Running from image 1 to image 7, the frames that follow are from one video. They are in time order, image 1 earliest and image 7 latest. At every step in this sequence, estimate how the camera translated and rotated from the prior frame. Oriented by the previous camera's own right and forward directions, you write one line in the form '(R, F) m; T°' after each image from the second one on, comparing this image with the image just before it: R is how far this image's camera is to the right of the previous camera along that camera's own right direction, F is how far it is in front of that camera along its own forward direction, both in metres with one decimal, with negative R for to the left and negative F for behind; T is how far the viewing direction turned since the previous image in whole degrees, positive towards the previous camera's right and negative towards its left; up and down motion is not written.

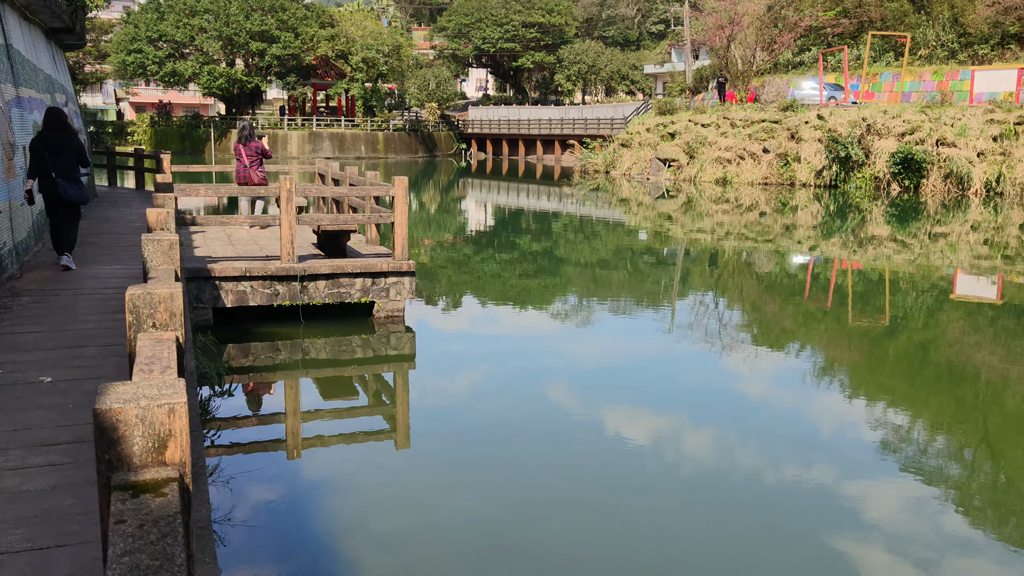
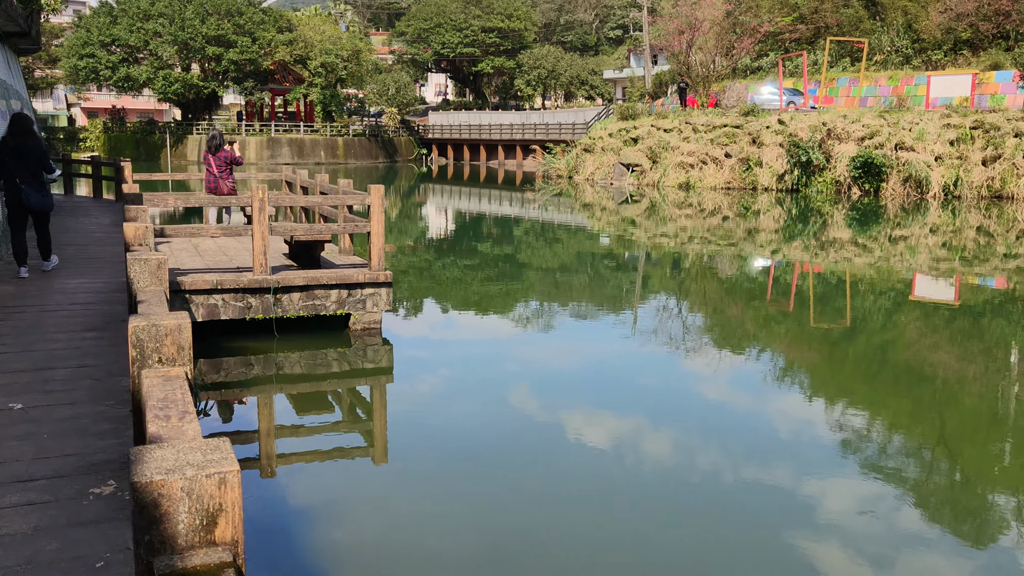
(-0.1, +0.1) m; +3°
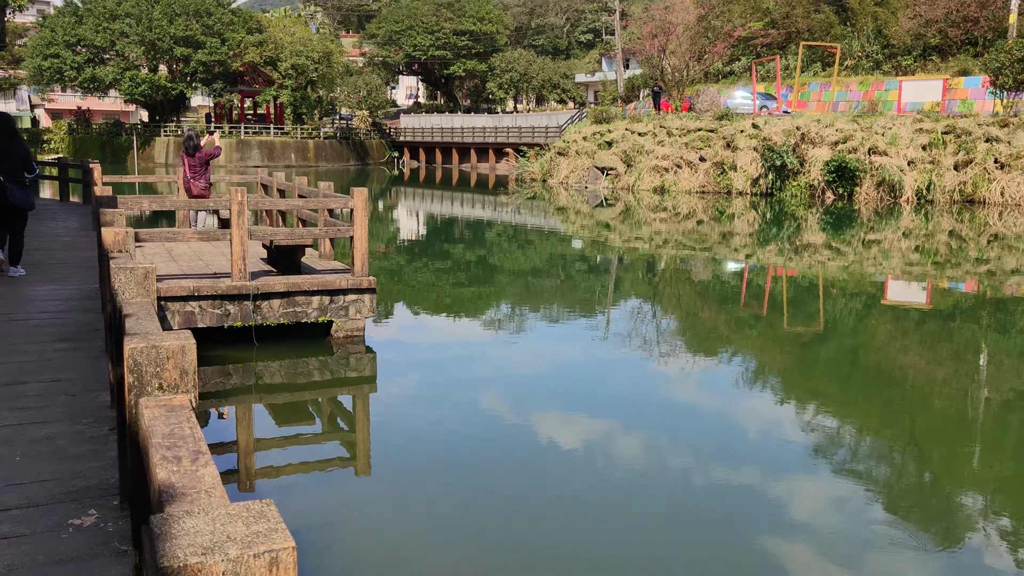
(-0.1, +0.1) m; +2°
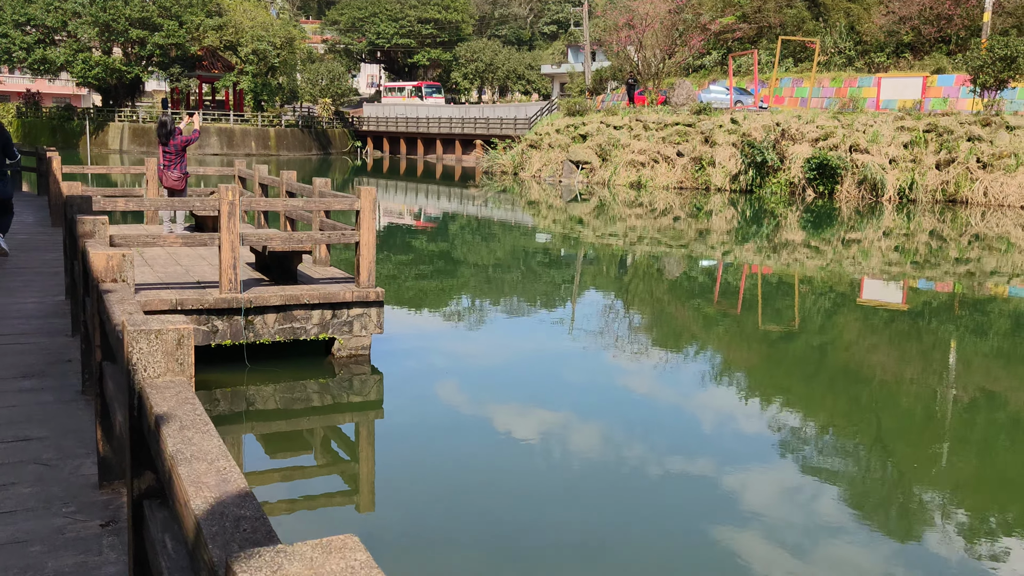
(-0.3, +0.5) m; +3°
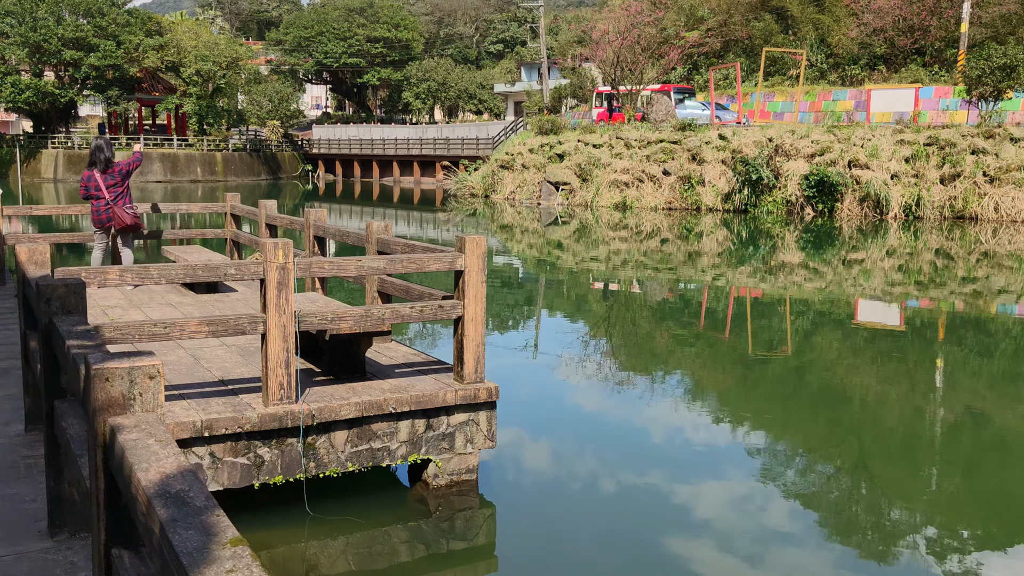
(-0.7, +1.2) m; +4°
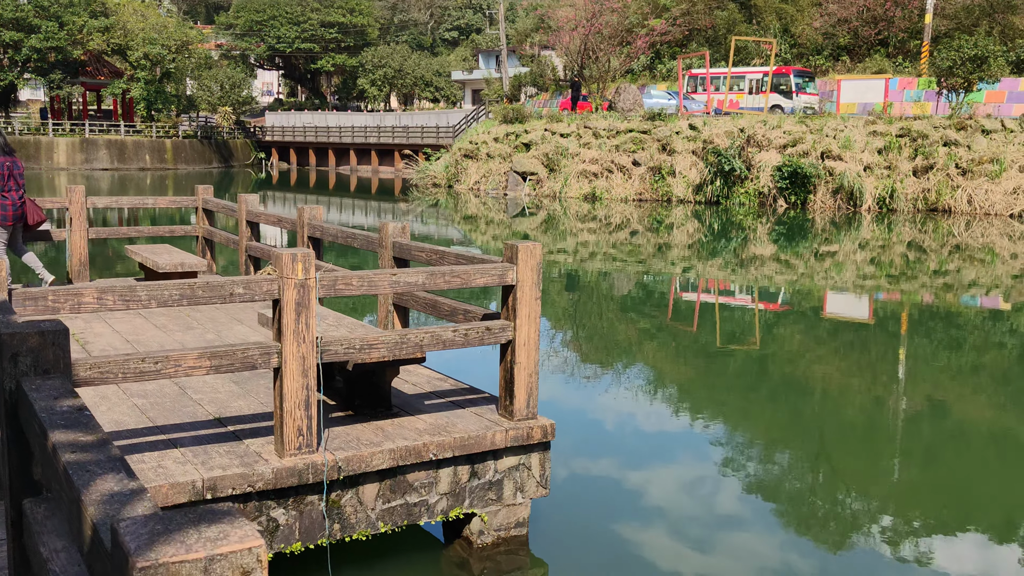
(-0.3, +0.5) m; +3°
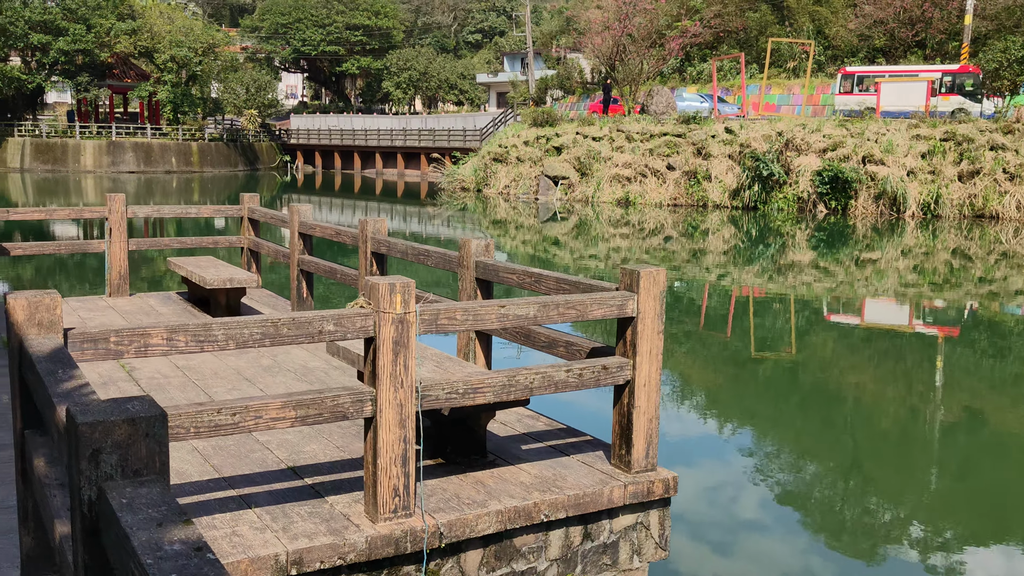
(-0.2, +0.3) m; -1°
